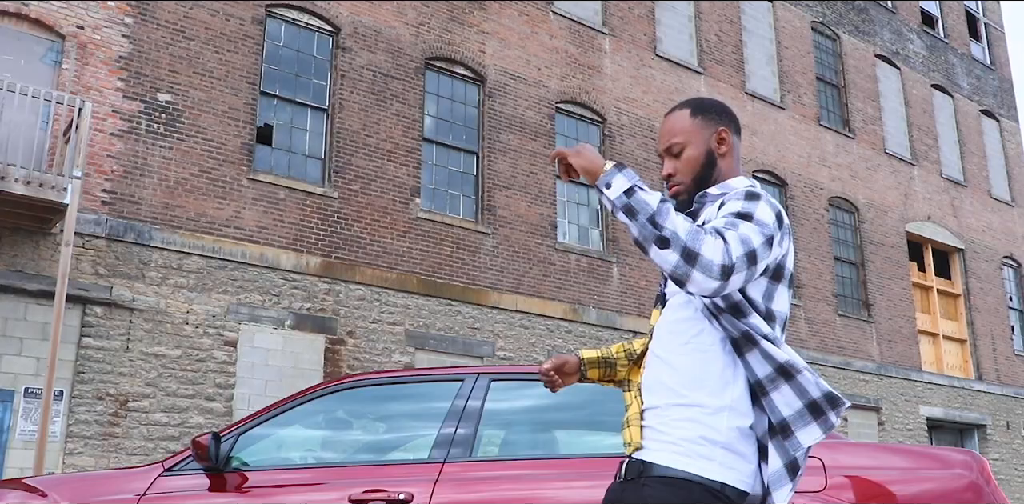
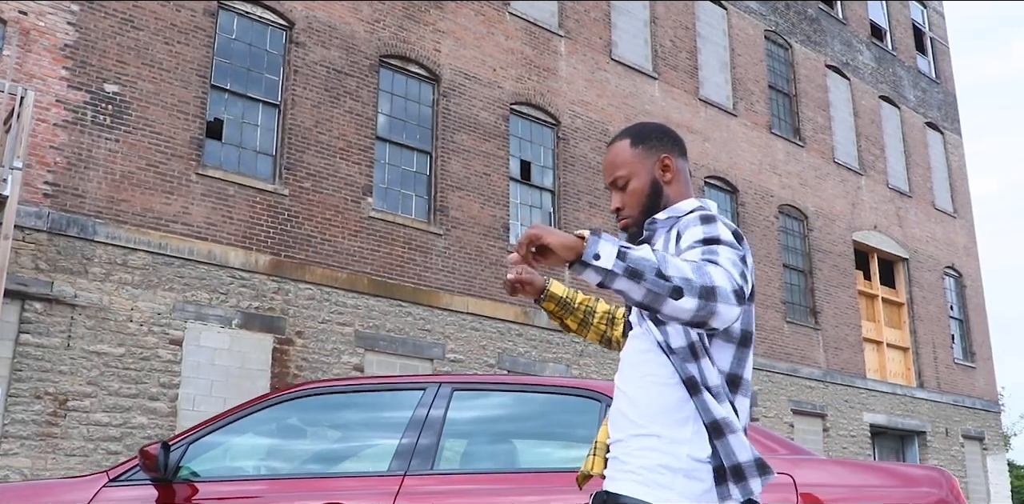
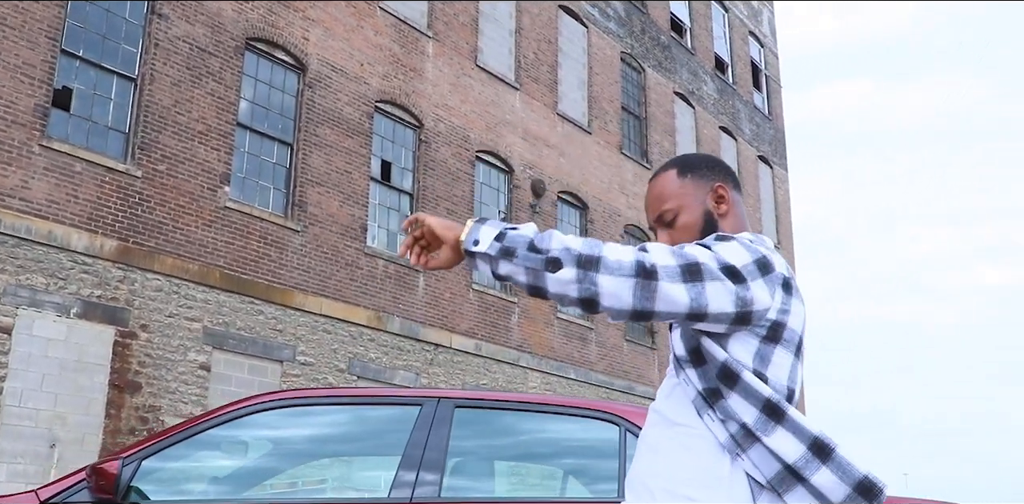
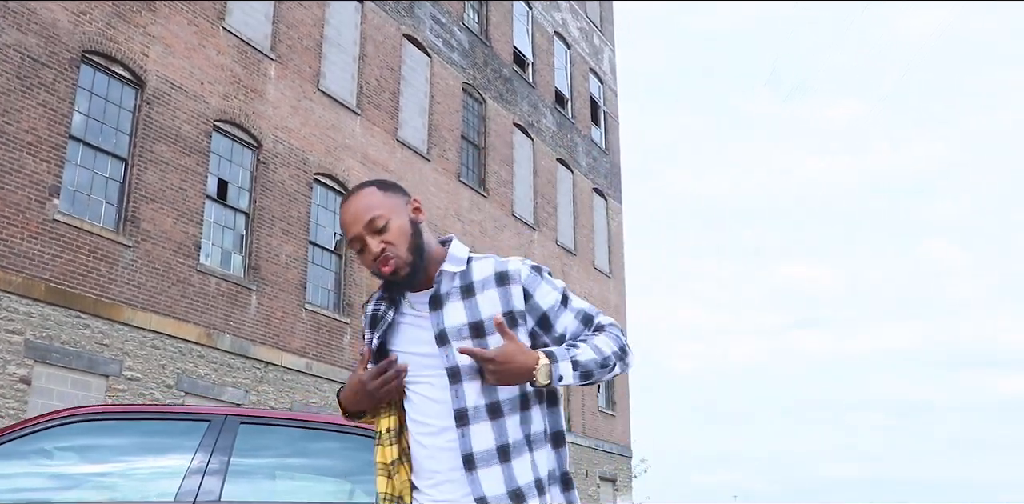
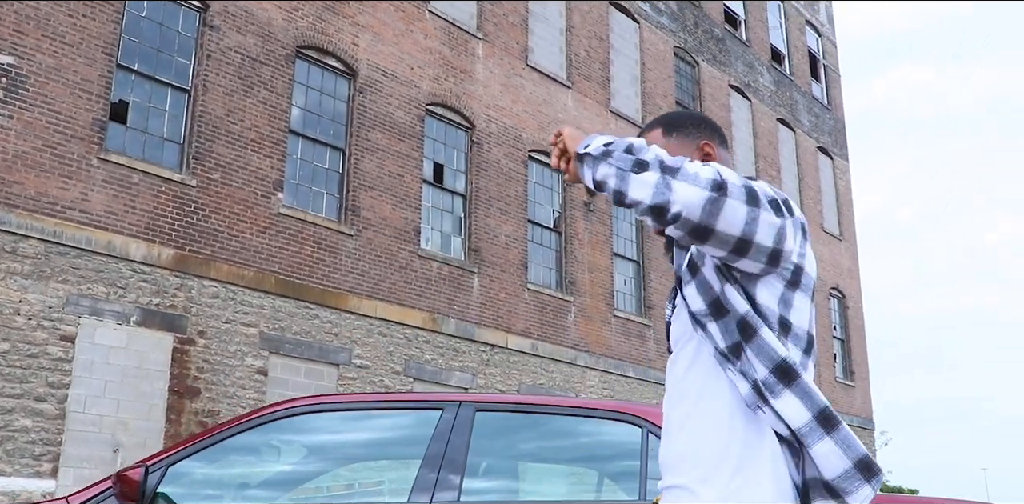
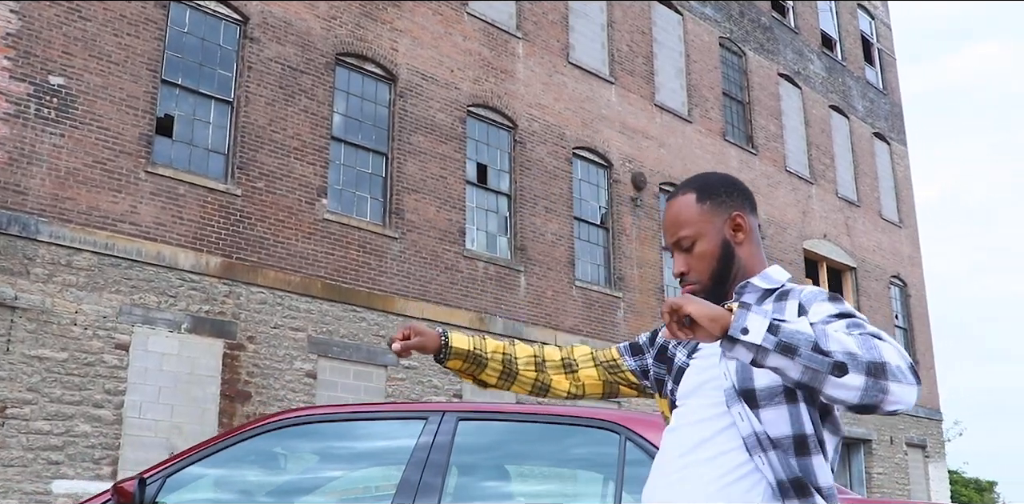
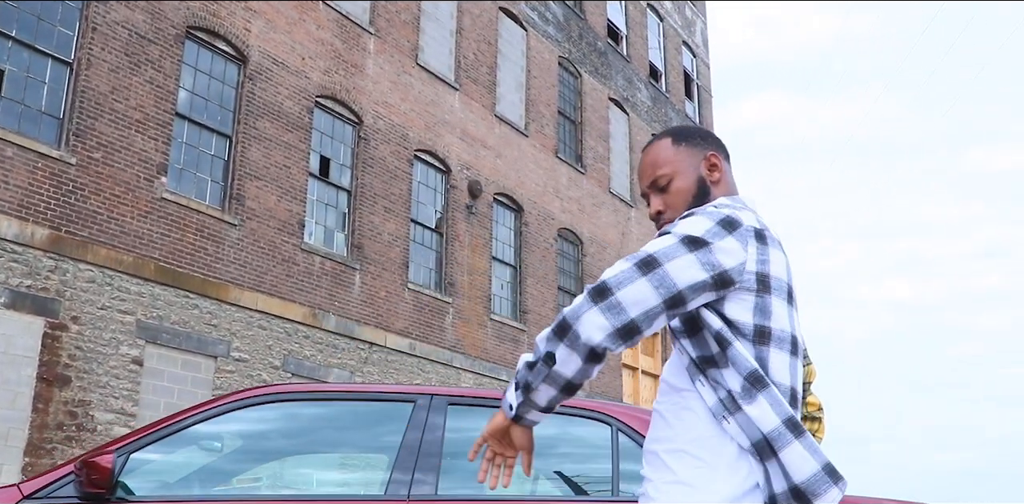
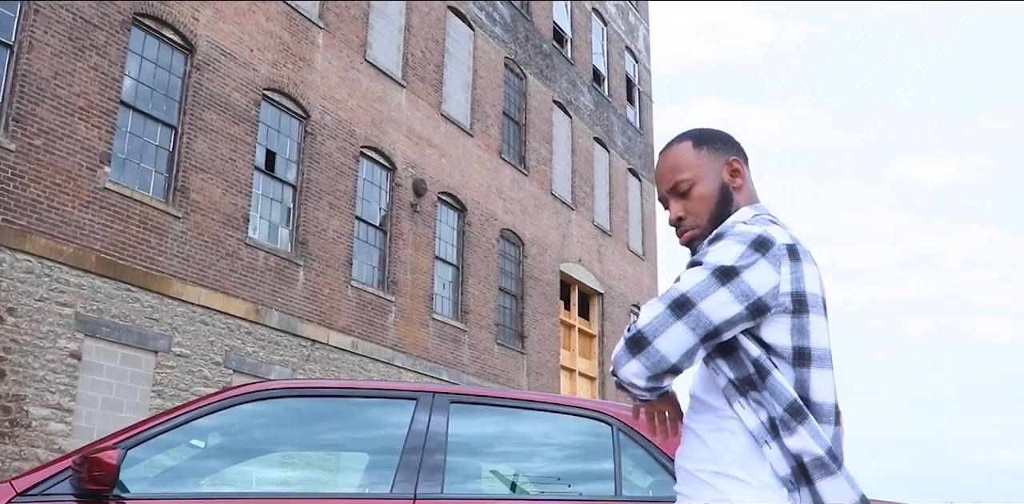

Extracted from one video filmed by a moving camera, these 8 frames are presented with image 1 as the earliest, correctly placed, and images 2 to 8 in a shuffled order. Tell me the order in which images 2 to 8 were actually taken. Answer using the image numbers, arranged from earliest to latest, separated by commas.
2, 6, 5, 3, 7, 8, 4
